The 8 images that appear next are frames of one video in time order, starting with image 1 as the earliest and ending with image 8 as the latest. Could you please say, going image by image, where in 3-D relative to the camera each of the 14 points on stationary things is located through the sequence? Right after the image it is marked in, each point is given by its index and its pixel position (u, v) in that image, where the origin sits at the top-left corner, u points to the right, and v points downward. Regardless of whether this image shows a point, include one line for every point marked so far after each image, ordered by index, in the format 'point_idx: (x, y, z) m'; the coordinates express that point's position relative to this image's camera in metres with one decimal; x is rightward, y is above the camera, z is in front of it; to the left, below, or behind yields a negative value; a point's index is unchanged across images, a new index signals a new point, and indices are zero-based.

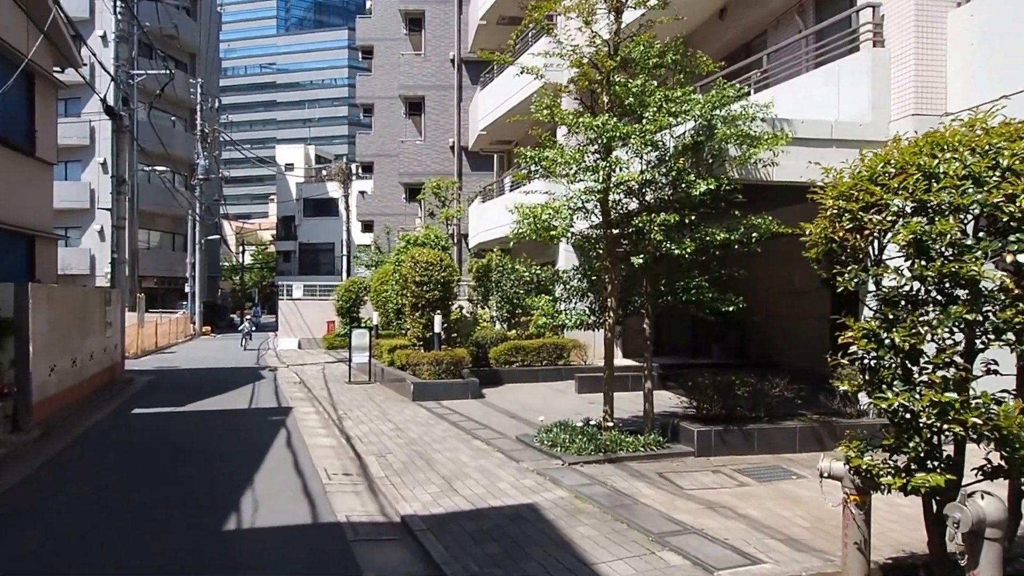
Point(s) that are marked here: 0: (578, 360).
0: (+1.5, -1.5, +15.7) m
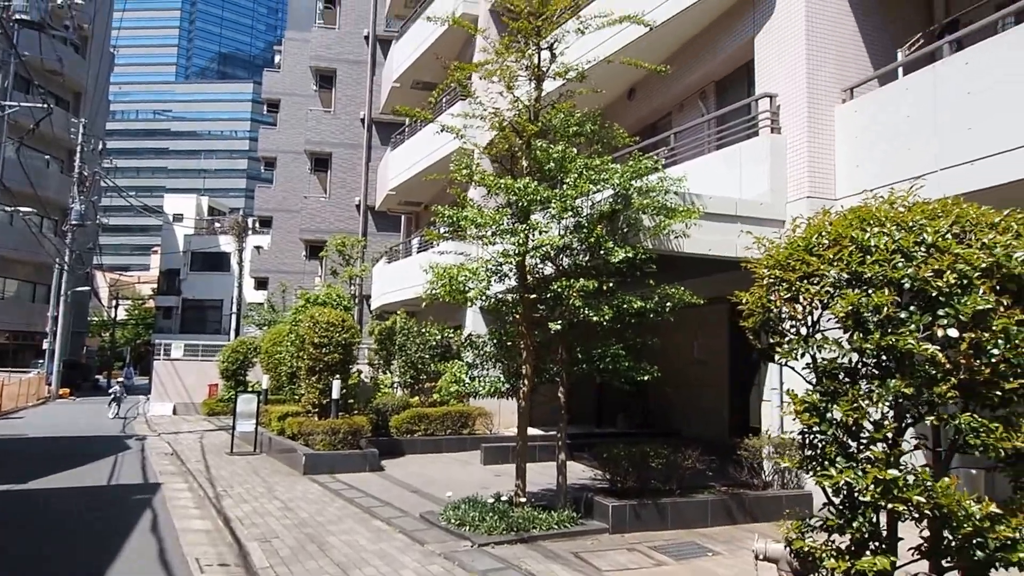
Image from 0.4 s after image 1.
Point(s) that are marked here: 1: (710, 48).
0: (-0.7, -3.0, +15.3) m
1: (+3.3, +4.1, +11.8) m
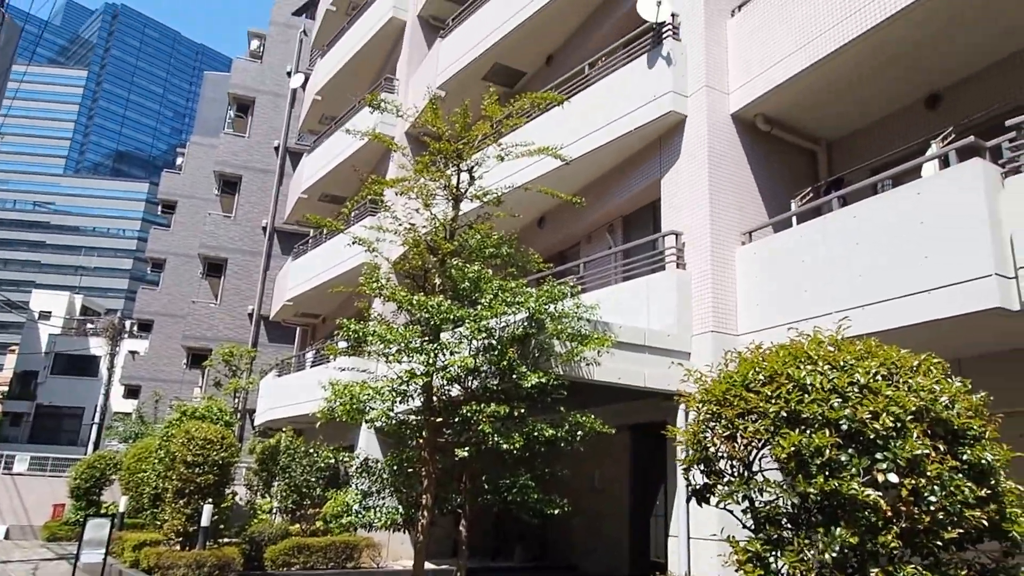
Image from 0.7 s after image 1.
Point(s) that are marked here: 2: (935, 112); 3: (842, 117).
0: (-2.9, -5.4, +13.9) m
1: (+1.9, +1.8, +12.4) m
2: (+5.9, +2.5, +9.7) m
3: (+5.1, +2.6, +10.6) m
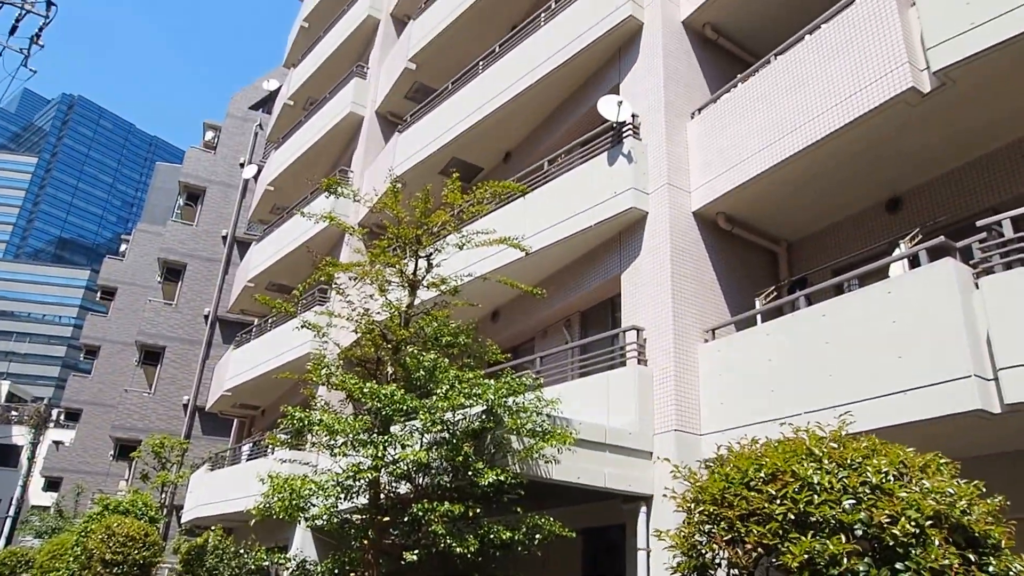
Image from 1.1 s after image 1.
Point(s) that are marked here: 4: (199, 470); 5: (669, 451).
0: (-3.9, -7.1, +12.4) m
1: (+1.1, +0.2, +12.3) m
2: (+5.4, +1.0, +10.0) m
3: (+4.5, +1.1, +10.8) m
4: (-8.5, -5.0, +18.8) m
5: (+2.0, -2.1, +9.0) m
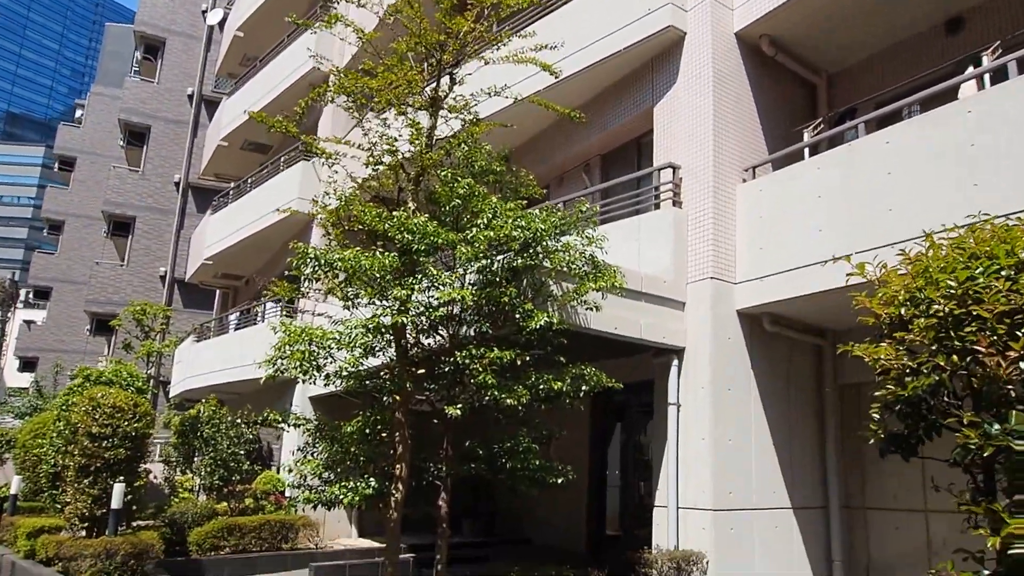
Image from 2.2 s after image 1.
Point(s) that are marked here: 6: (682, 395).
0: (-3.6, -4.5, +12.2) m
1: (+1.4, +2.7, +11.0) m
2: (+5.8, +3.2, +8.8) m
3: (+4.8, +3.4, +9.6) m
4: (-8.5, -1.4, +18.0) m
5: (+2.4, -0.1, +8.3) m
6: (+1.9, -1.2, +7.7) m
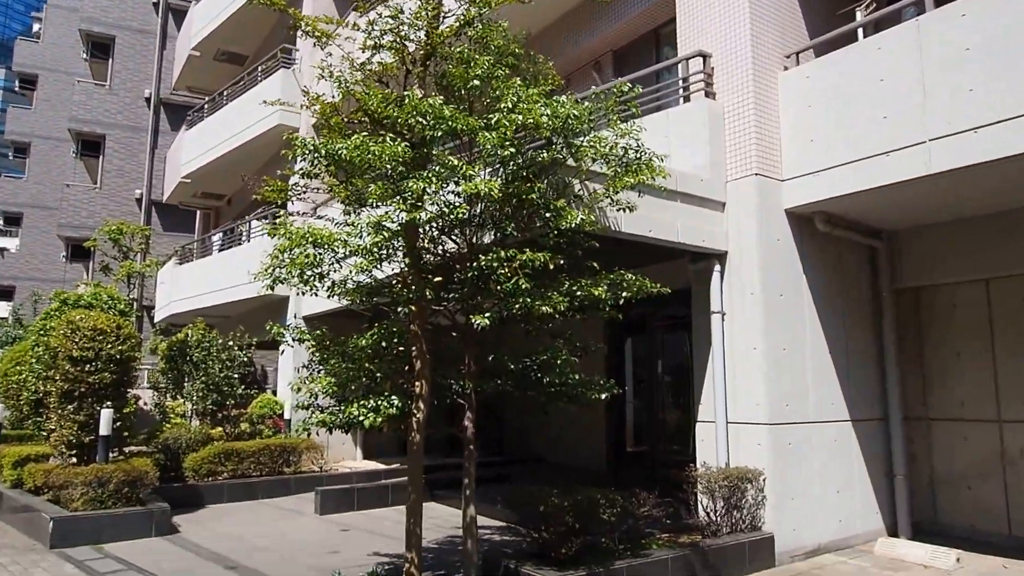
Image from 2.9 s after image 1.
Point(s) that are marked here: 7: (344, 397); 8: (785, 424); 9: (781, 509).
0: (-3.4, -3.0, +11.7) m
1: (+1.5, +4.0, +9.9) m
2: (+5.9, +4.4, +7.8) m
3: (+5.0, +4.6, +8.5) m
4: (-8.5, +0.6, +17.0) m
5: (+2.6, +1.0, +7.5) m
6: (+2.2, -0.1, +7.1) m
7: (-1.3, -0.9, +5.6) m
8: (+2.7, -1.3, +6.7) m
9: (+2.6, -2.1, +6.6) m
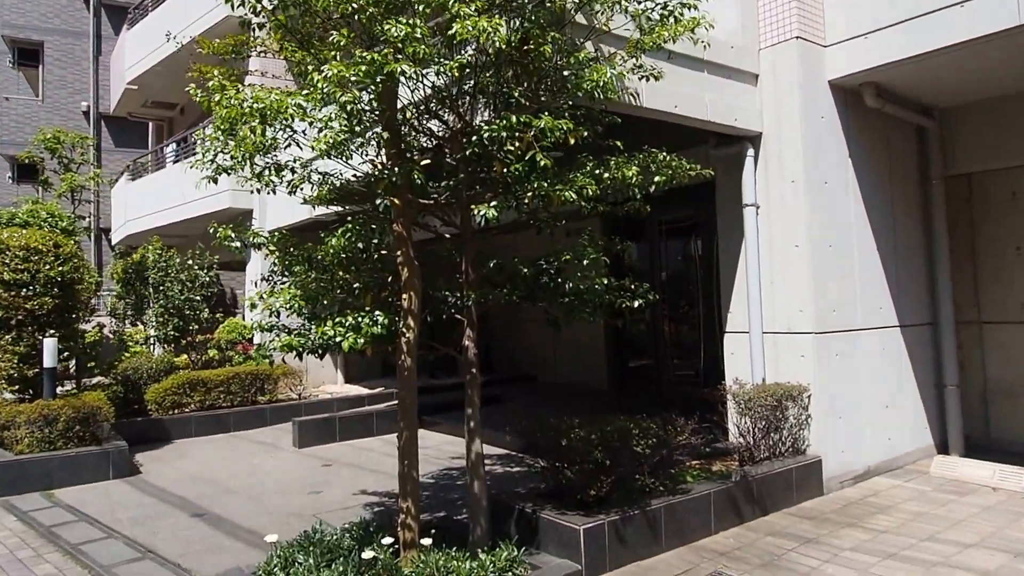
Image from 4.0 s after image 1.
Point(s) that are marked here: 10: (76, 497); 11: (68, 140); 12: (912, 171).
0: (-3.5, -1.7, +10.8) m
1: (+1.3, +5.3, +8.3) m
2: (+5.8, +5.5, +6.3) m
3: (+4.8, +5.8, +7.0) m
4: (-8.8, +2.4, +15.5) m
5: (+2.5, +2.0, +6.3) m
6: (+2.2, +0.8, +6.0) m
7: (-1.3, -0.2, +4.5) m
8: (+2.7, -0.4, +5.8) m
9: (+2.6, -1.2, +5.8) m
10: (-4.3, -2.1, +6.8) m
11: (-8.5, +2.8, +13.3) m
12: (+3.9, +1.1, +6.8) m
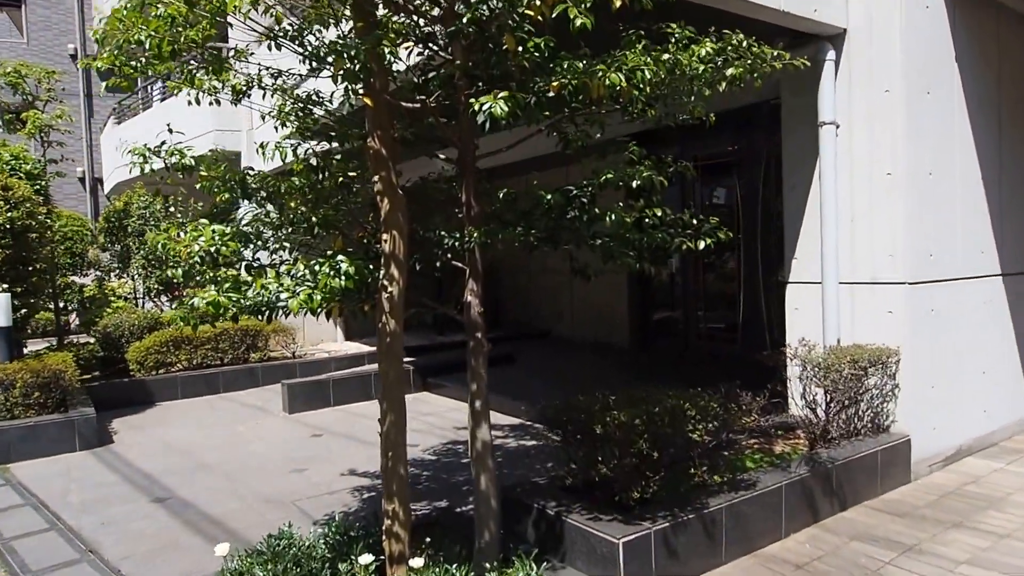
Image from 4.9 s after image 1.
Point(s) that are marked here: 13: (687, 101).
0: (-3.3, -0.9, +9.9) m
1: (+1.5, +5.9, +6.8) m
2: (+5.9, +5.9, +4.7) m
3: (+4.9, +6.2, +5.3) m
4: (-8.5, +3.4, +14.4) m
5: (+2.7, +2.4, +5.0) m
6: (+2.3, +1.2, +4.8) m
7: (-1.2, +0.1, +3.4) m
8: (+2.8, 0.0, +4.7) m
9: (+2.8, -0.8, +4.7) m
10: (-4.2, -1.6, +6.0) m
11: (-8.2, +3.7, +12.1) m
12: (+4.0, +1.6, +5.5) m
13: (+1.0, +1.0, +3.9) m
